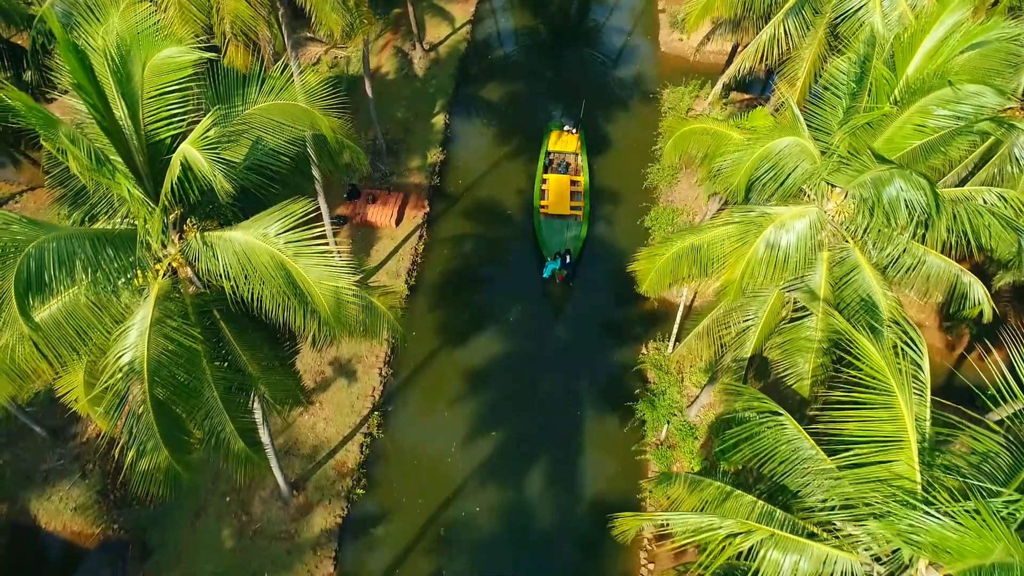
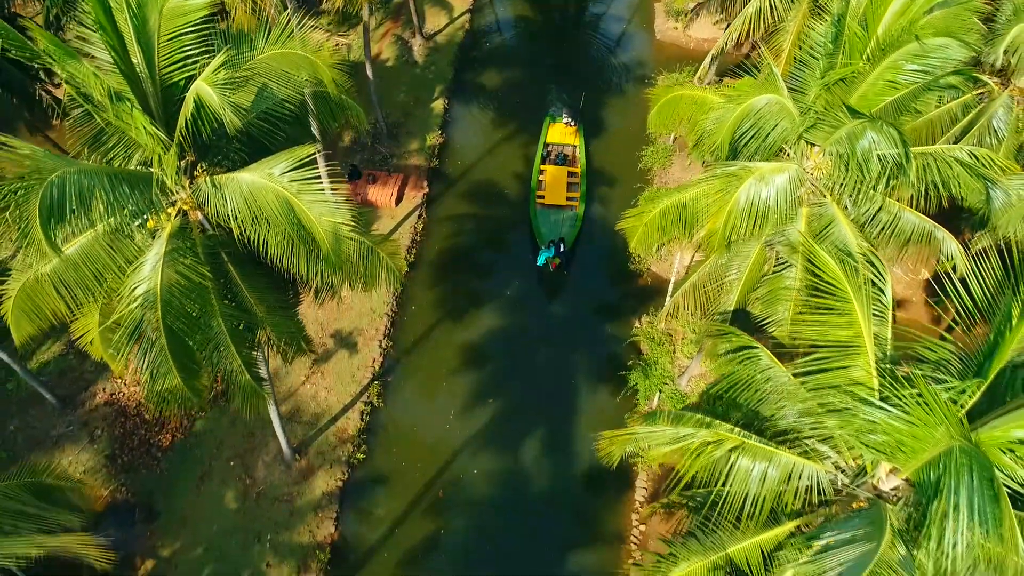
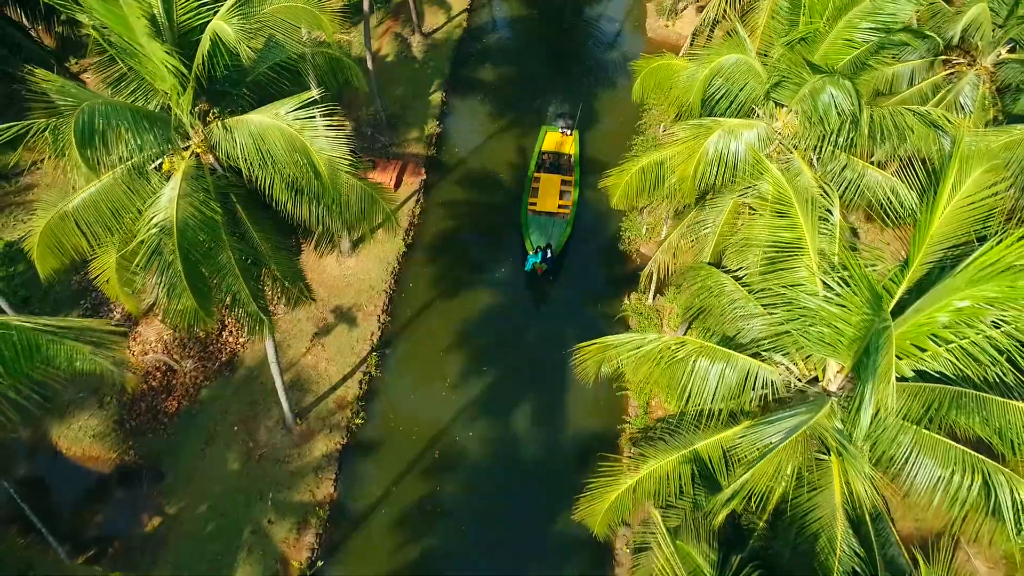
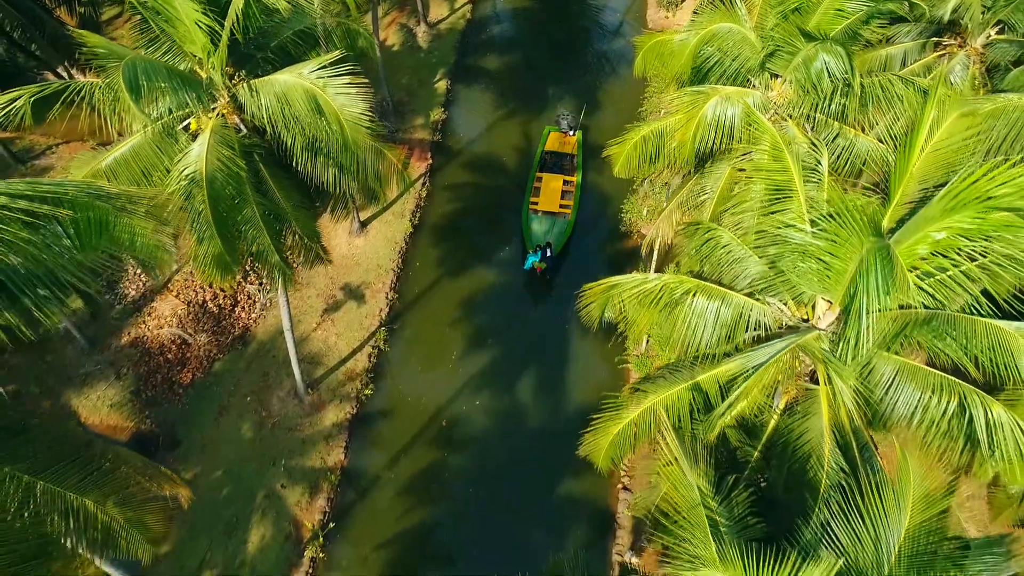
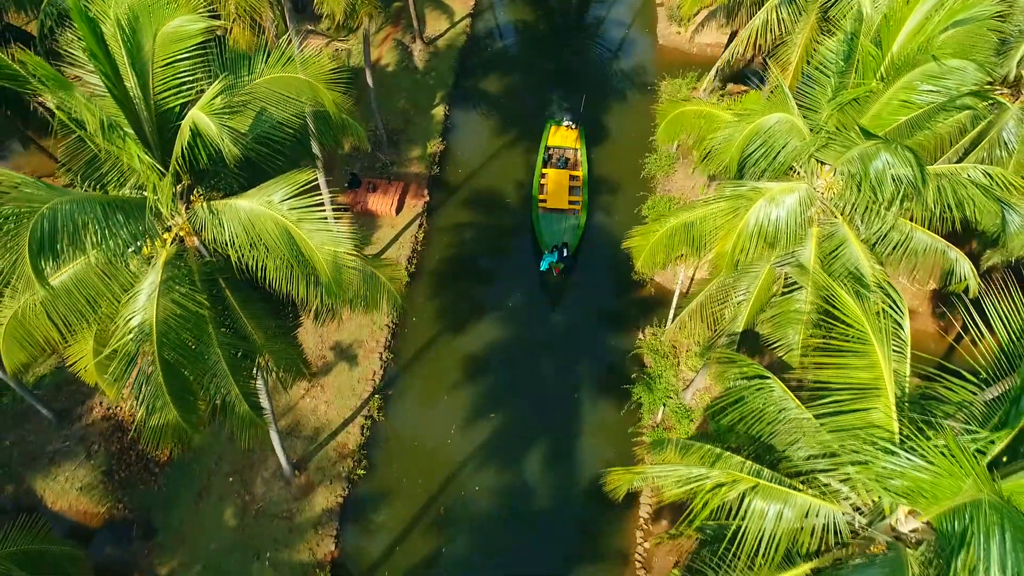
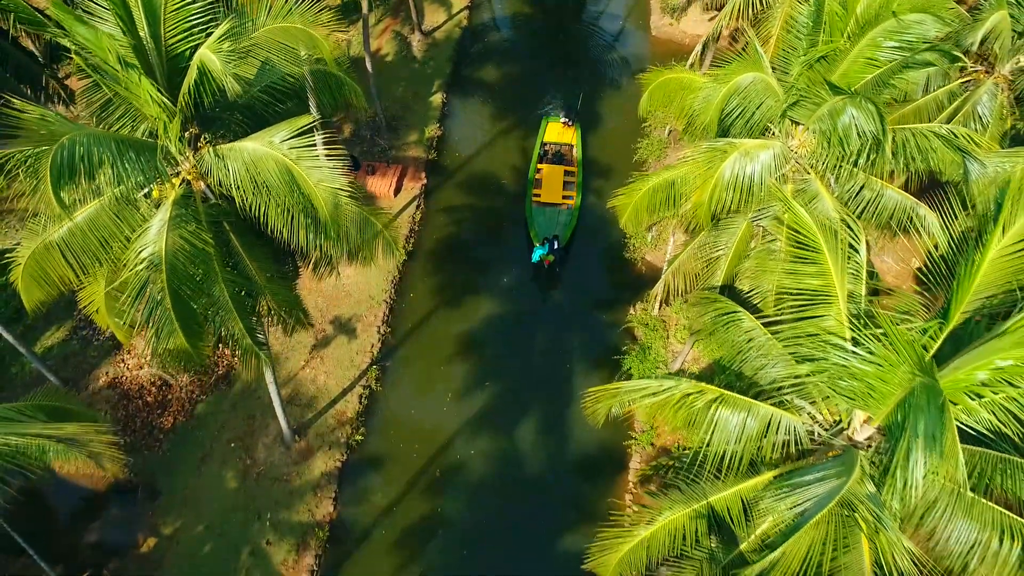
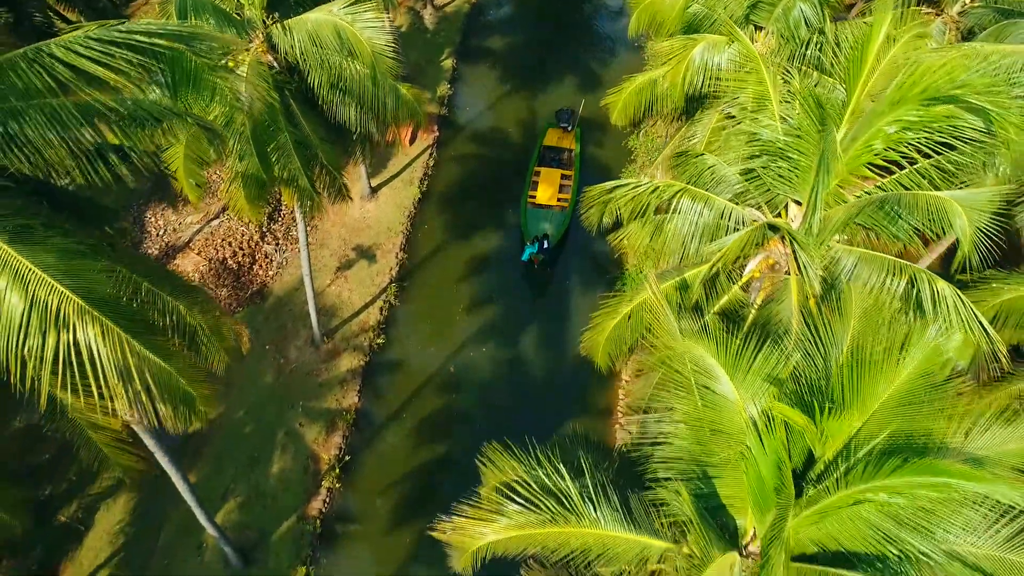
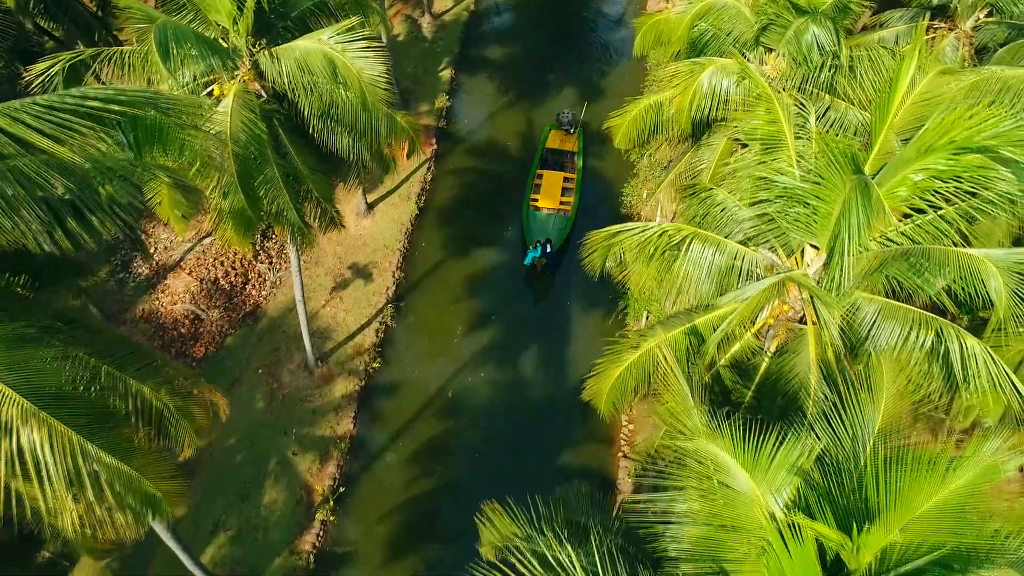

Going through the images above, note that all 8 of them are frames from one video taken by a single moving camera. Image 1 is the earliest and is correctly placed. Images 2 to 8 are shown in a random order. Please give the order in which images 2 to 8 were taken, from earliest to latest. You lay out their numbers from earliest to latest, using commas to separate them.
5, 2, 6, 3, 4, 8, 7
